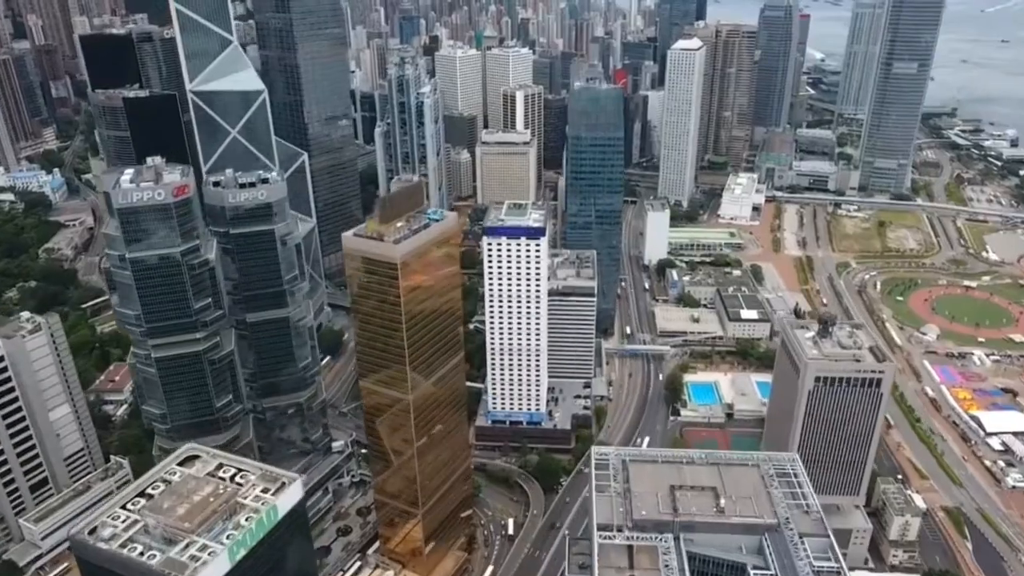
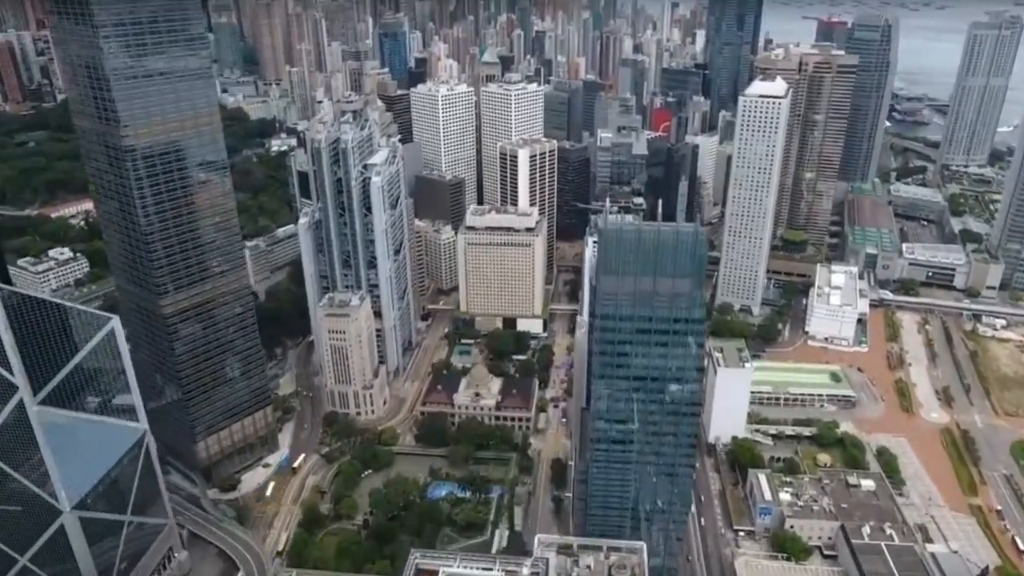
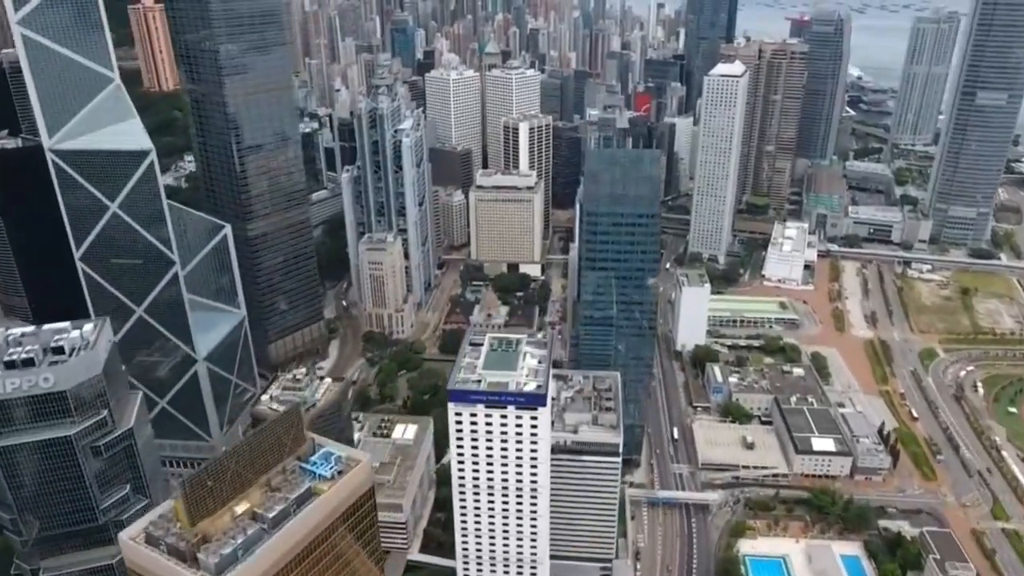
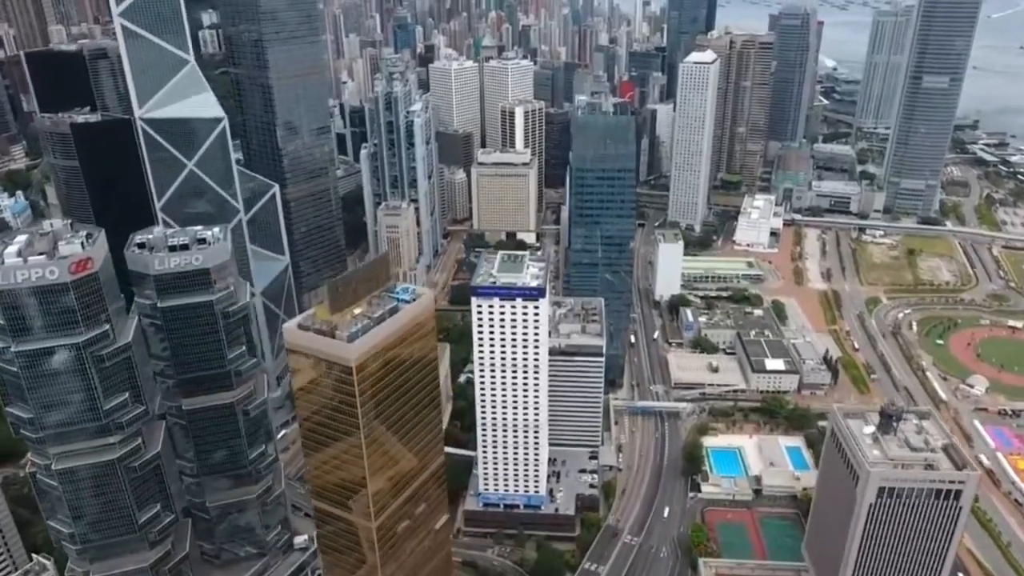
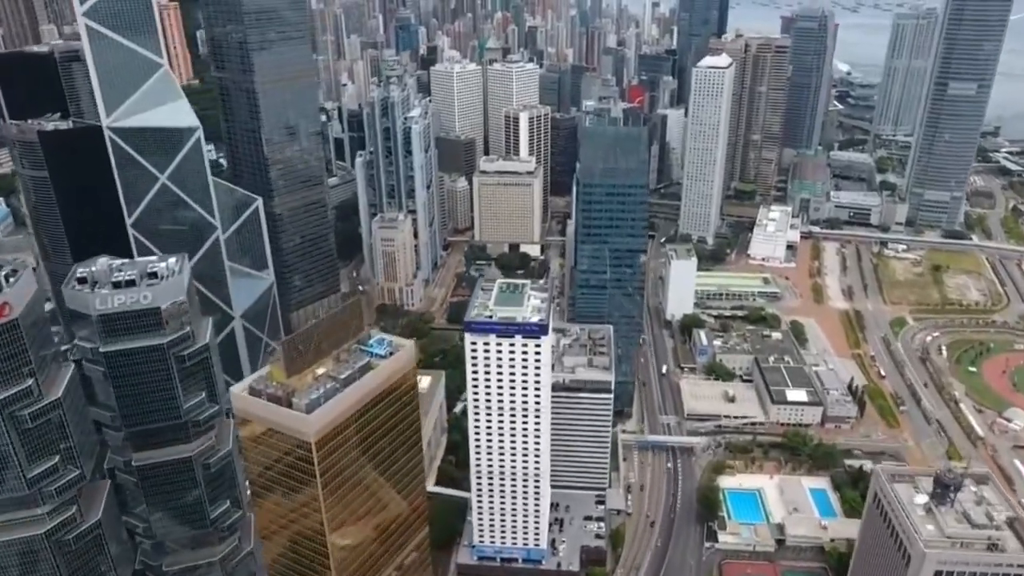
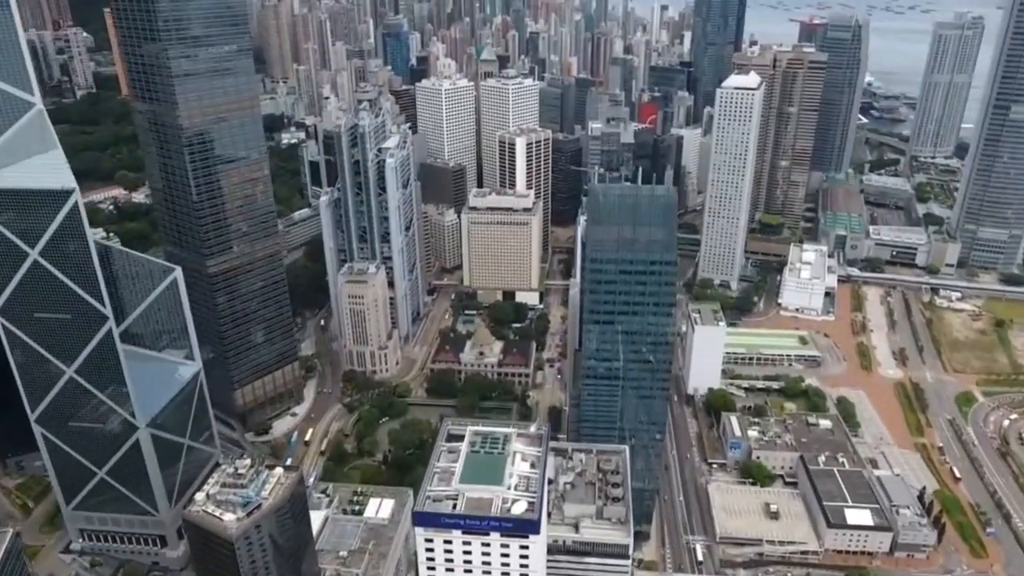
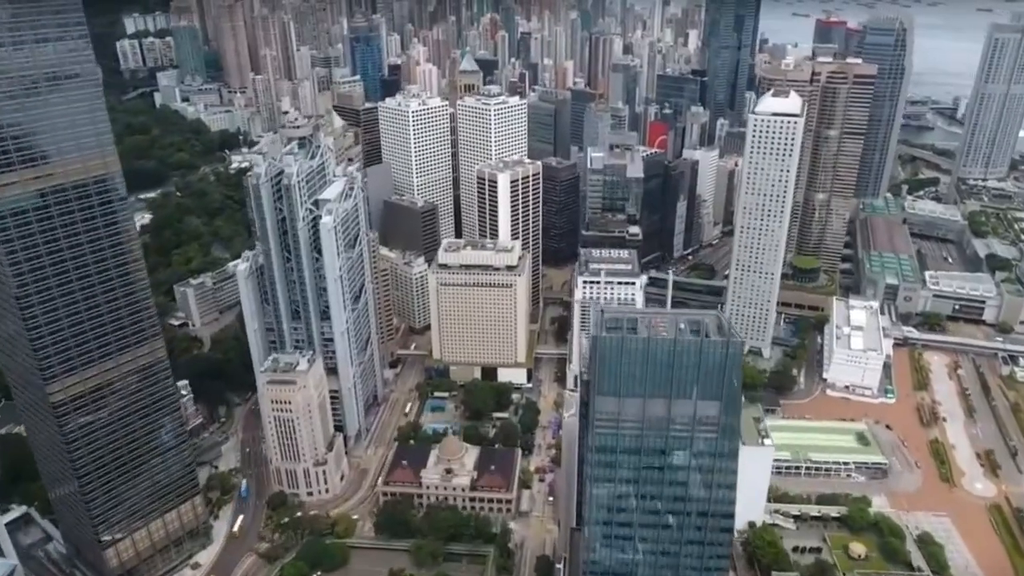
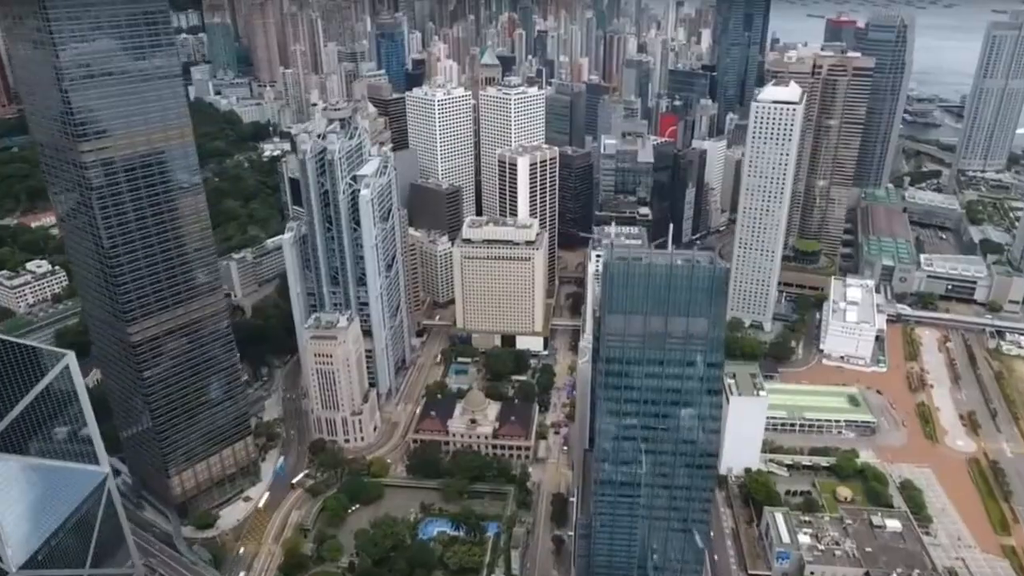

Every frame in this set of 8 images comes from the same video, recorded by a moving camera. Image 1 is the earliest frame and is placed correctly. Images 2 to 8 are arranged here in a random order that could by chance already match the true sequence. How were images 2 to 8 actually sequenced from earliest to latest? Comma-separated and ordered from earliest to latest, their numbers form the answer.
4, 5, 3, 6, 2, 8, 7
